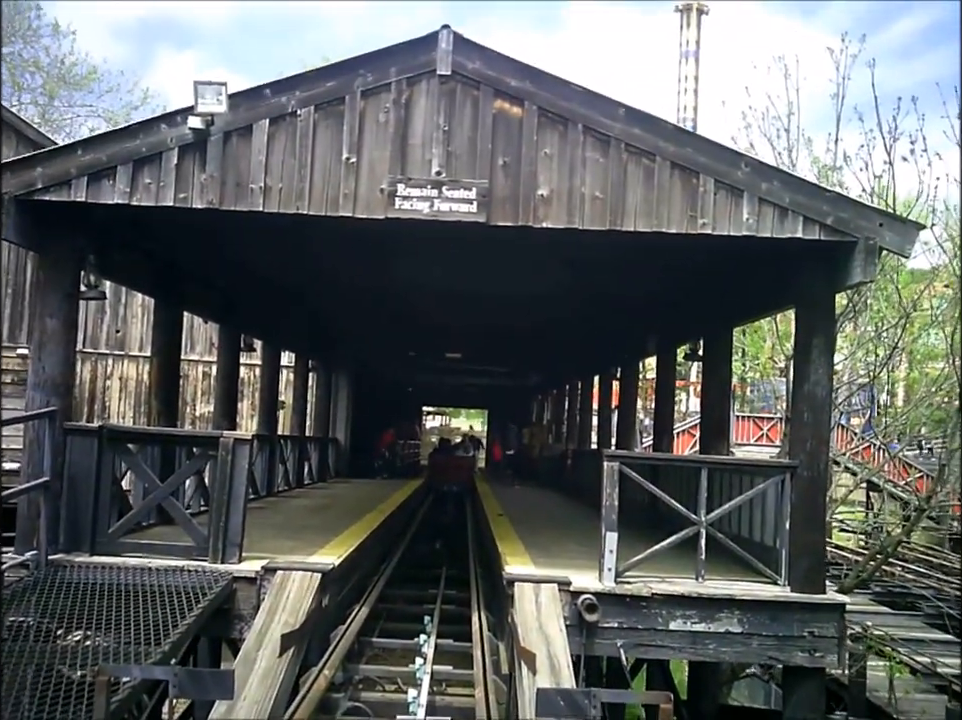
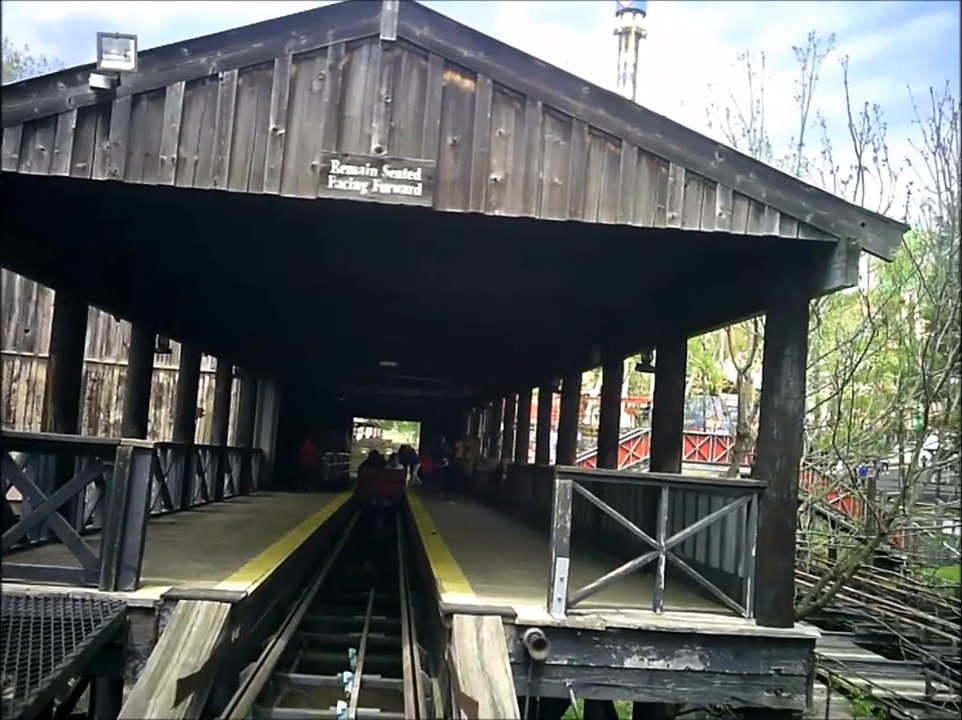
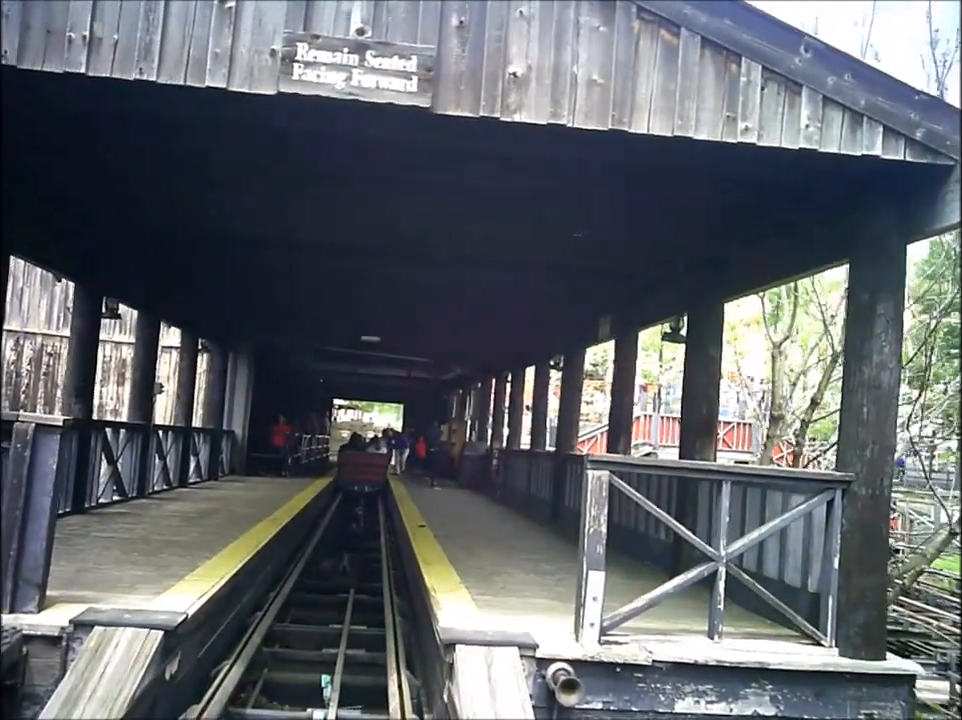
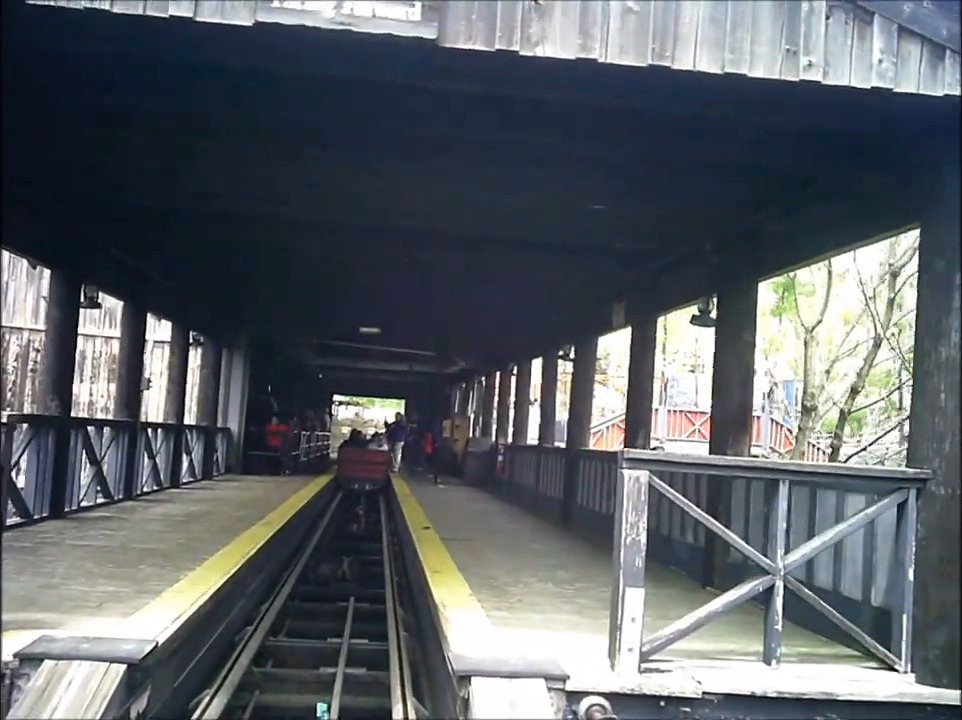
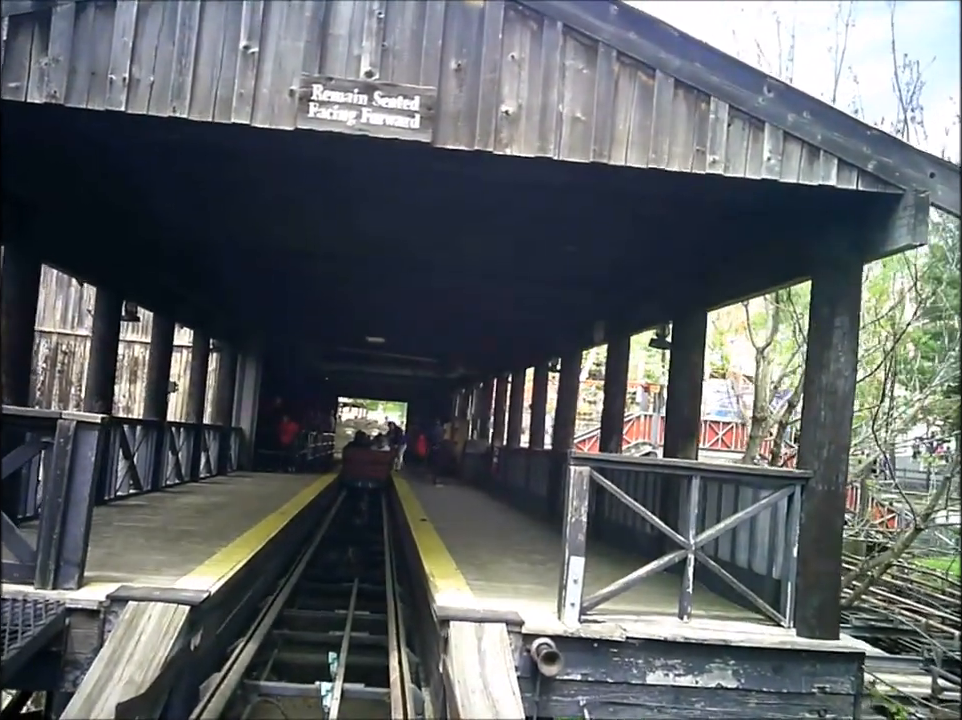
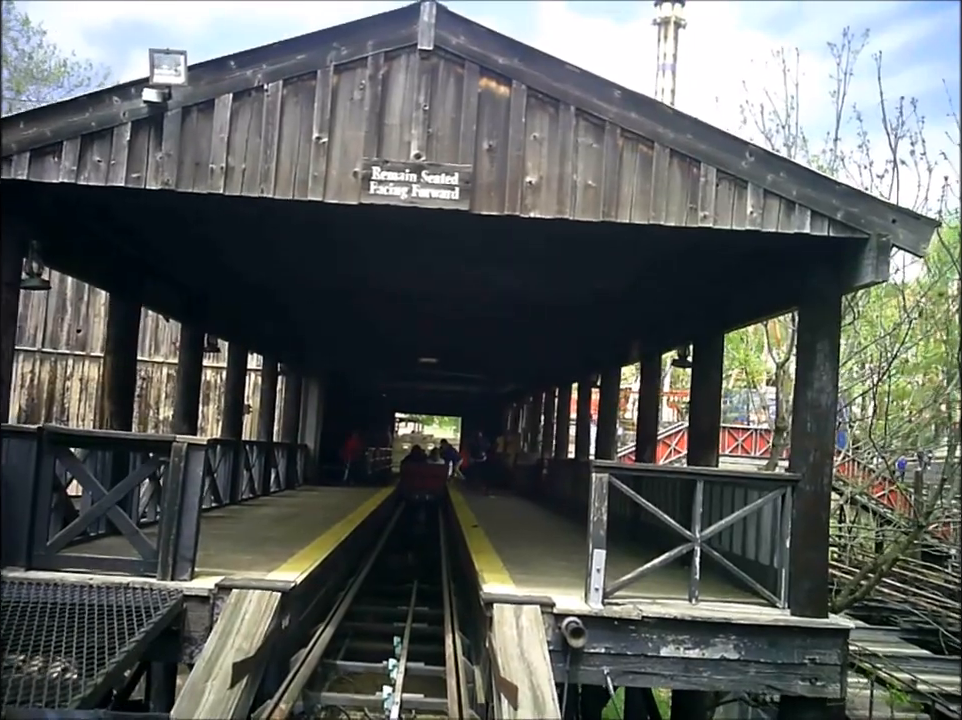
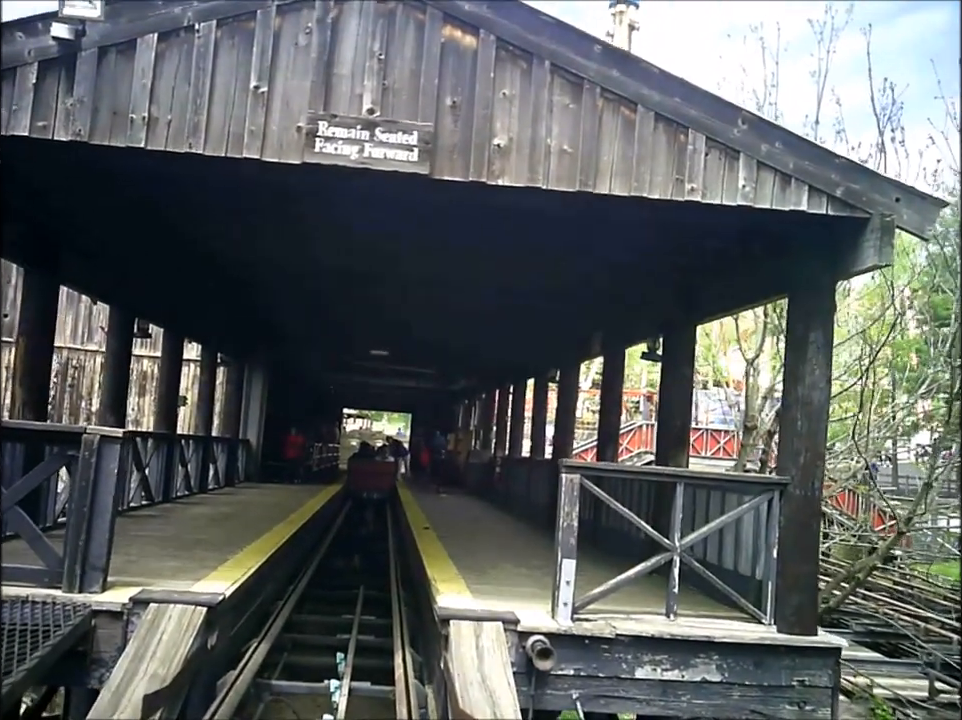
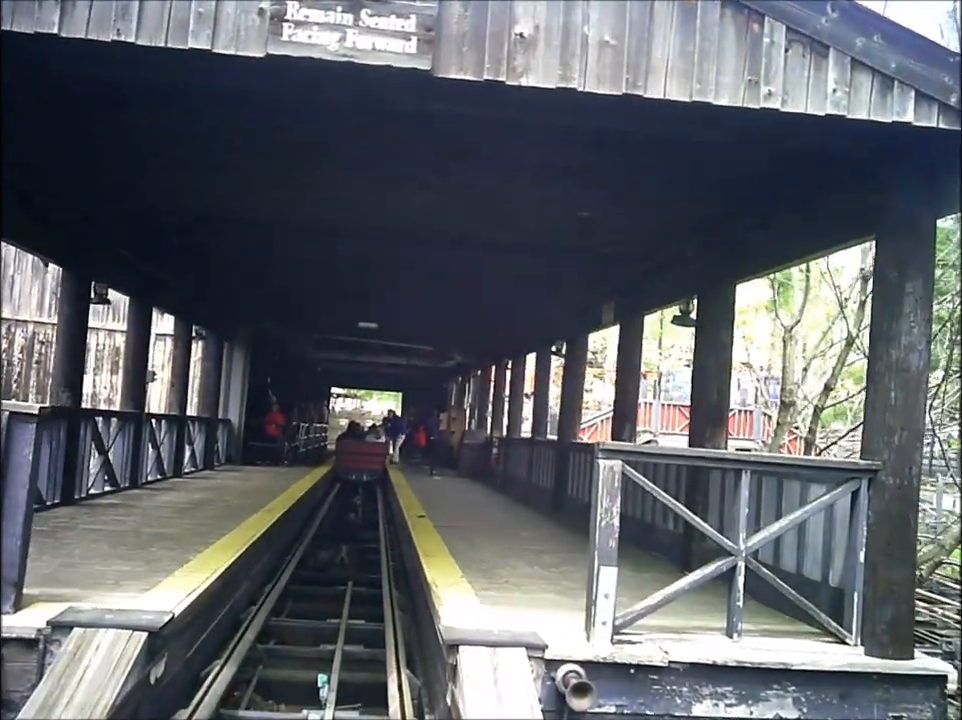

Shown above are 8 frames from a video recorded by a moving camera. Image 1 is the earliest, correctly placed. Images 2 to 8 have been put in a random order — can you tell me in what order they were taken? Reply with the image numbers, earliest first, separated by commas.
6, 2, 7, 5, 3, 8, 4
